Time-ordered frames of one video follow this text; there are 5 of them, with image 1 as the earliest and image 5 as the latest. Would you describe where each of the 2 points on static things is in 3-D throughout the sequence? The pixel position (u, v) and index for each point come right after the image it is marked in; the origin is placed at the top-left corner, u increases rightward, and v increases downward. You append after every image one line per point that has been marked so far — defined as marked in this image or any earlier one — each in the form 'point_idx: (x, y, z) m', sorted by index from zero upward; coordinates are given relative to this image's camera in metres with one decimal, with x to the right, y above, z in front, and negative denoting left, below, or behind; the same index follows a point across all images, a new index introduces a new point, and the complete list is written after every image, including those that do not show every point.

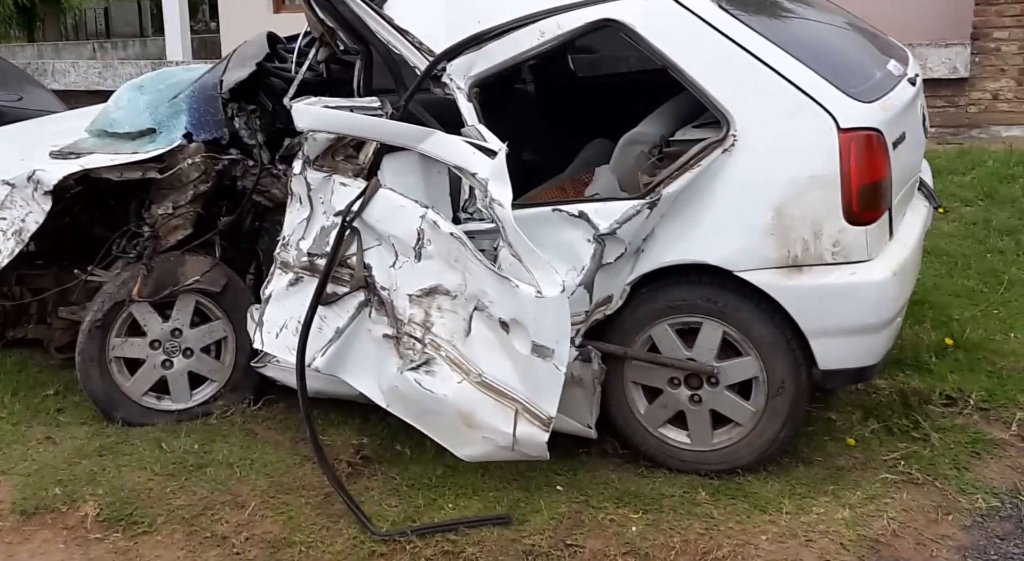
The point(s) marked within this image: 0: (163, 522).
0: (-1.1, -0.8, +4.3) m
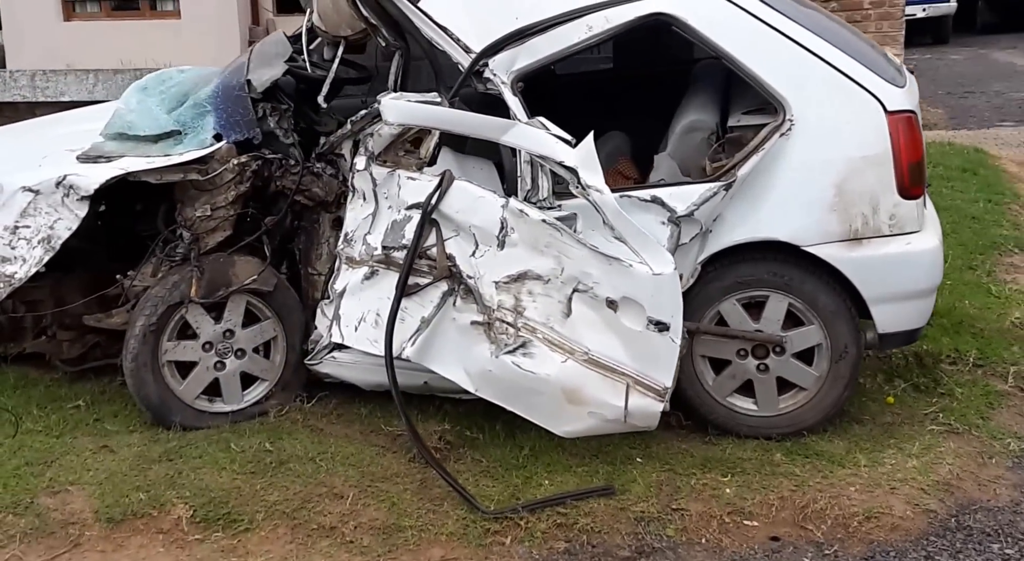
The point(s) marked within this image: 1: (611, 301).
0: (-0.8, -0.8, +4.2) m
1: (+0.4, -0.1, +4.2) m
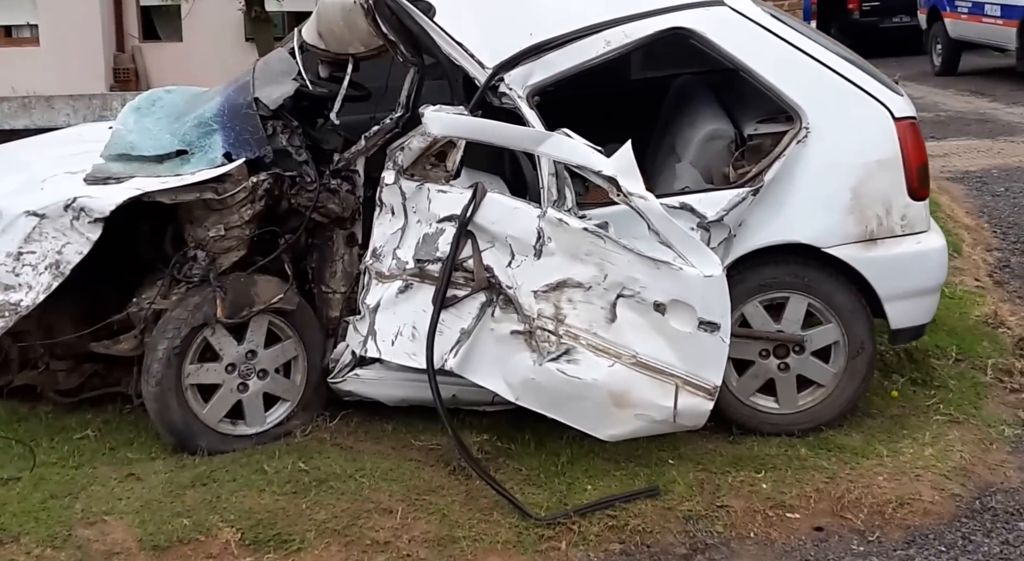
0: (-0.6, -0.8, +4.2) m
1: (+0.6, -0.1, +4.3) m
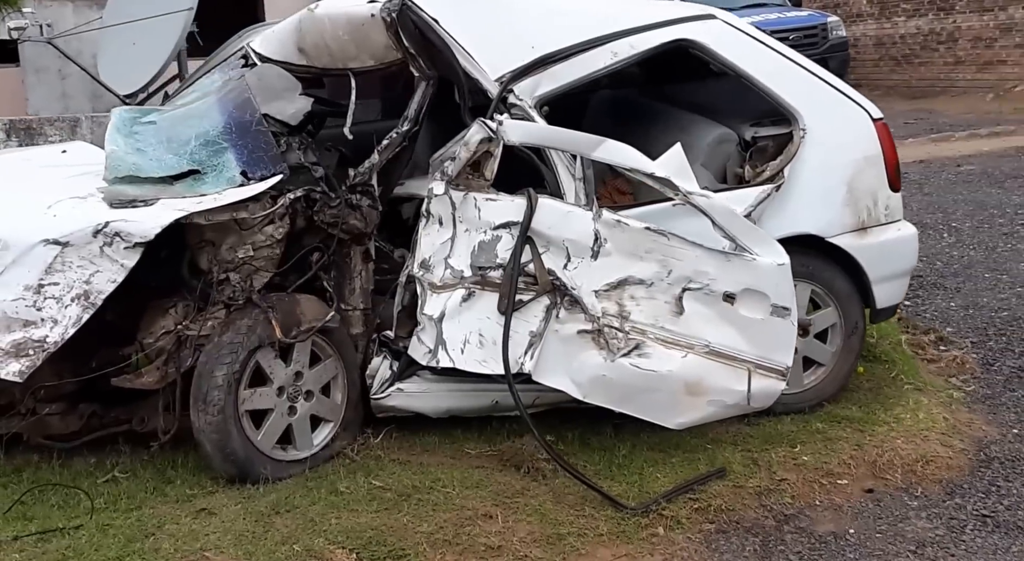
0: (-0.3, -0.9, +4.2) m
1: (+0.8, 0.0, +4.6) m
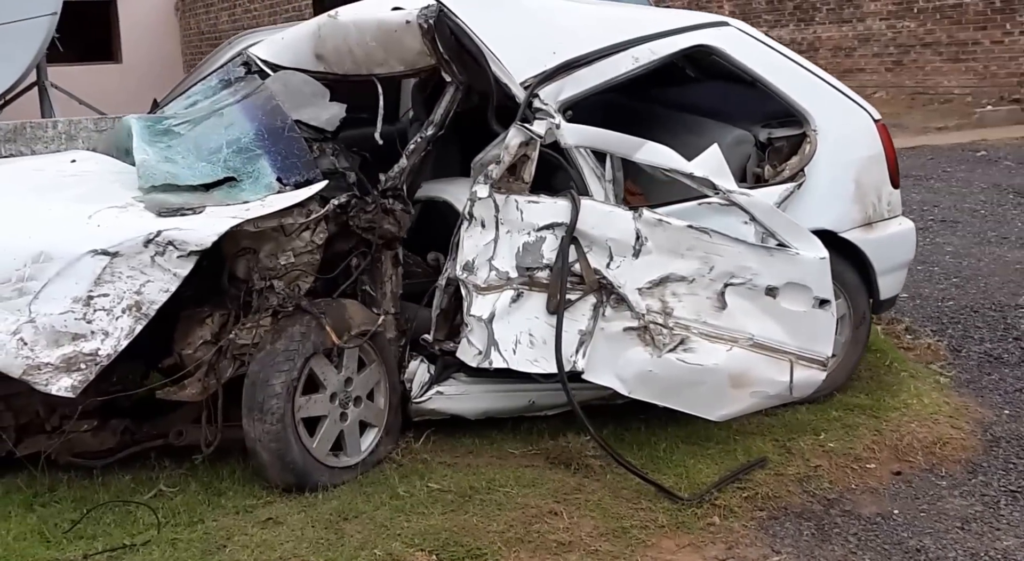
0: (0.0, -0.9, +4.2) m
1: (+1.0, 0.0, +4.8) m
